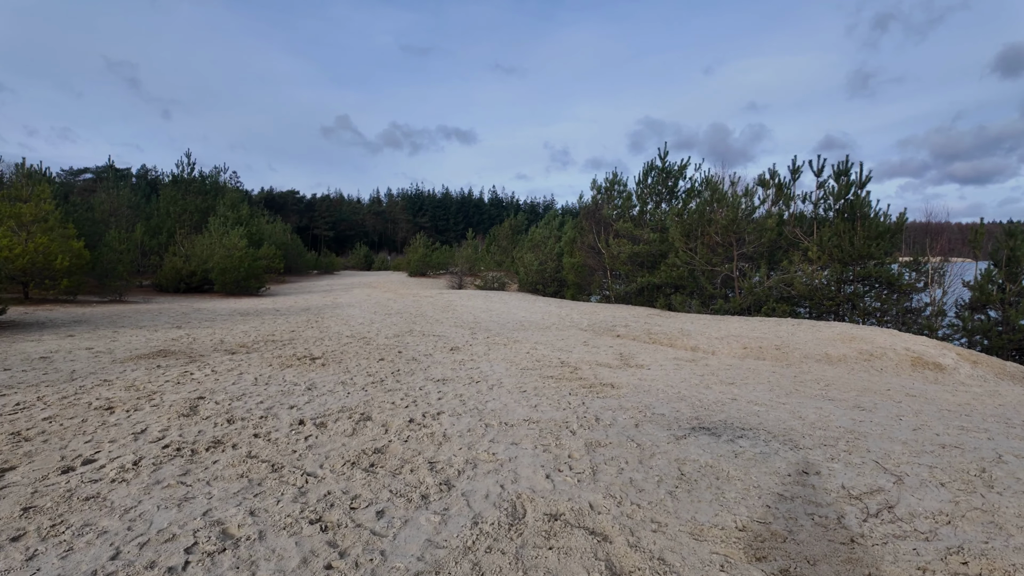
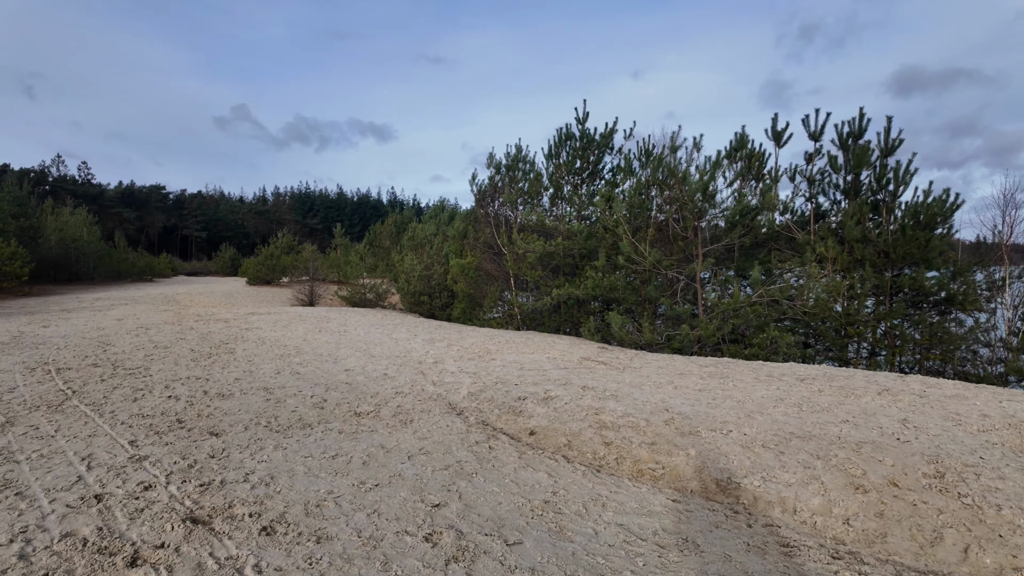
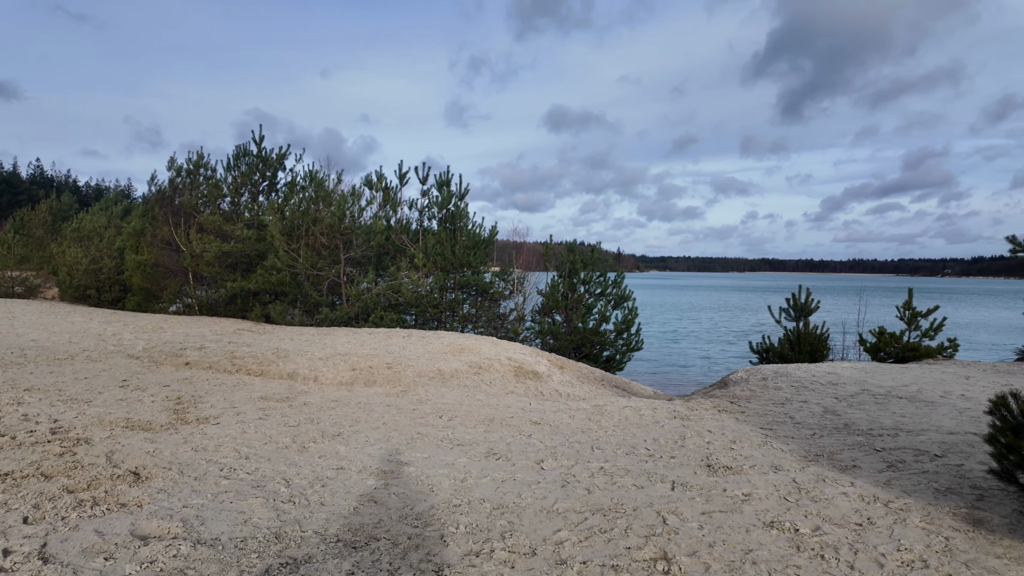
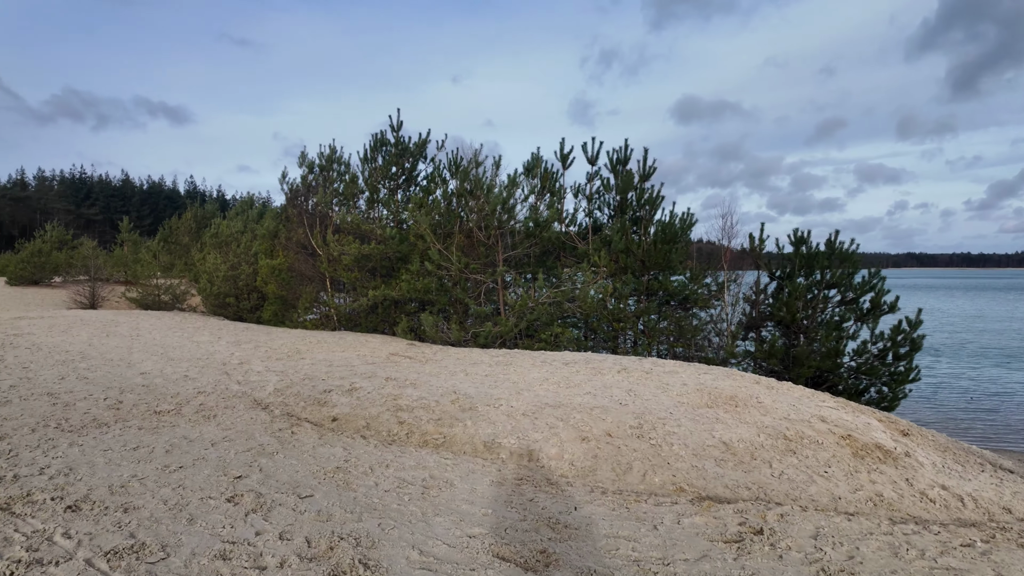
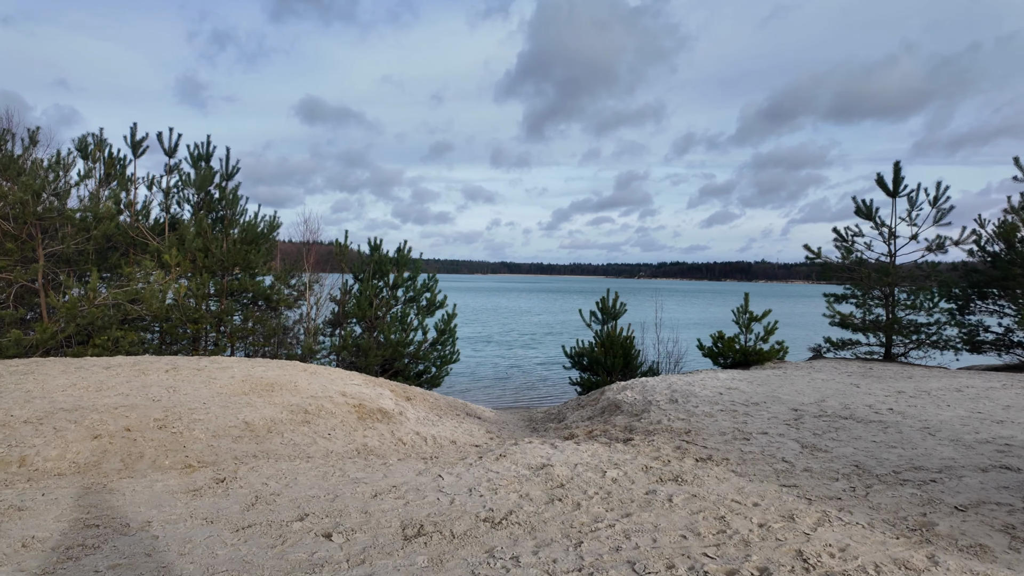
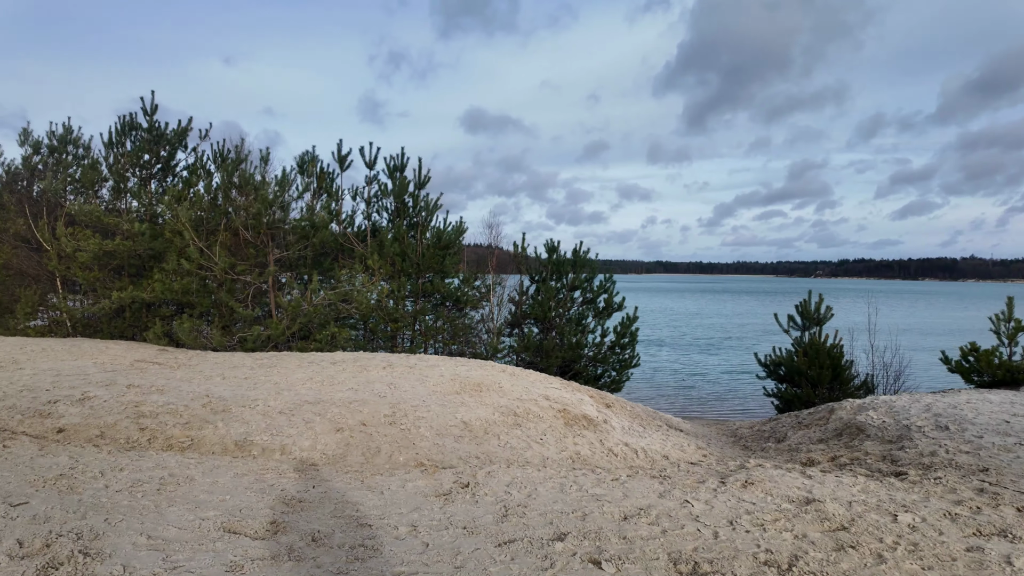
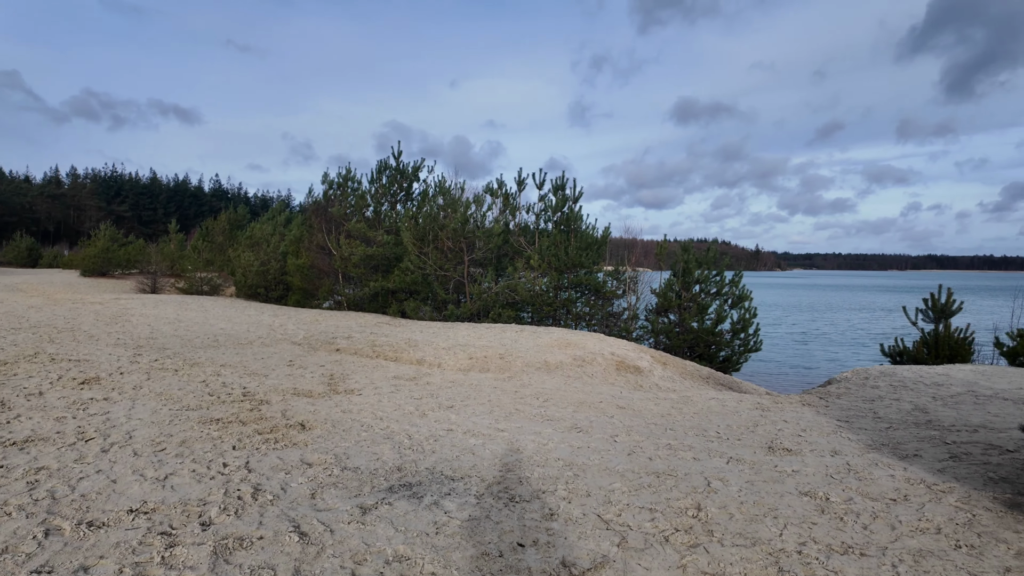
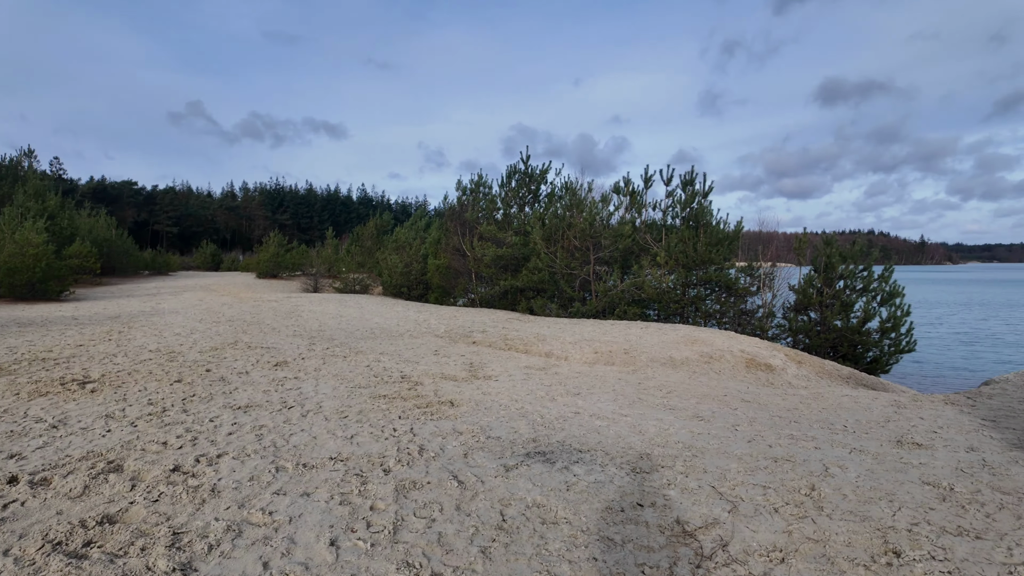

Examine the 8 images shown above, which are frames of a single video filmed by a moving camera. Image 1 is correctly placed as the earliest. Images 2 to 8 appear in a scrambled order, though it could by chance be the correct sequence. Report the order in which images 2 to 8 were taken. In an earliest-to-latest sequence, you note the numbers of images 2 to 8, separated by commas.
8, 7, 3, 5, 6, 4, 2
